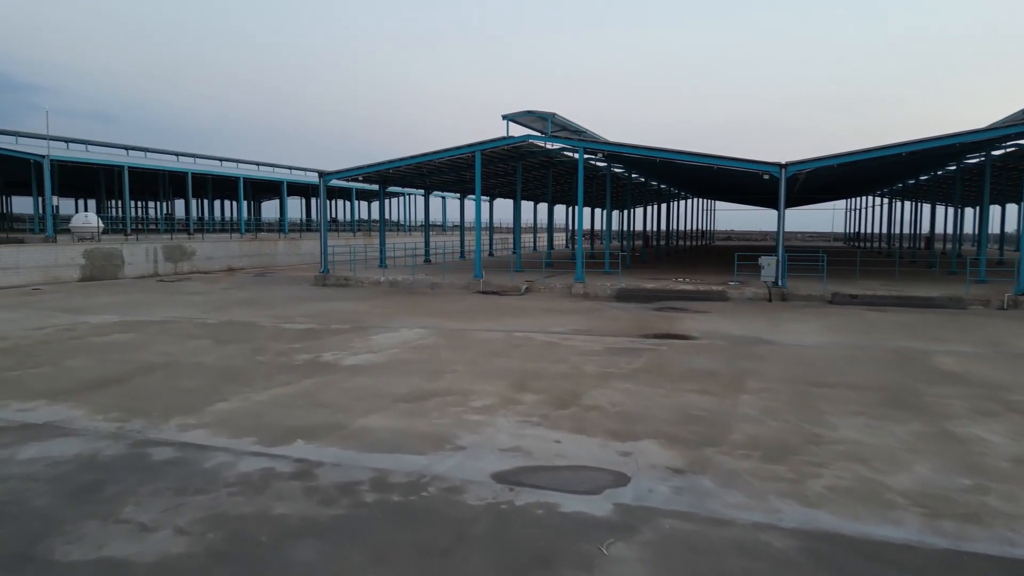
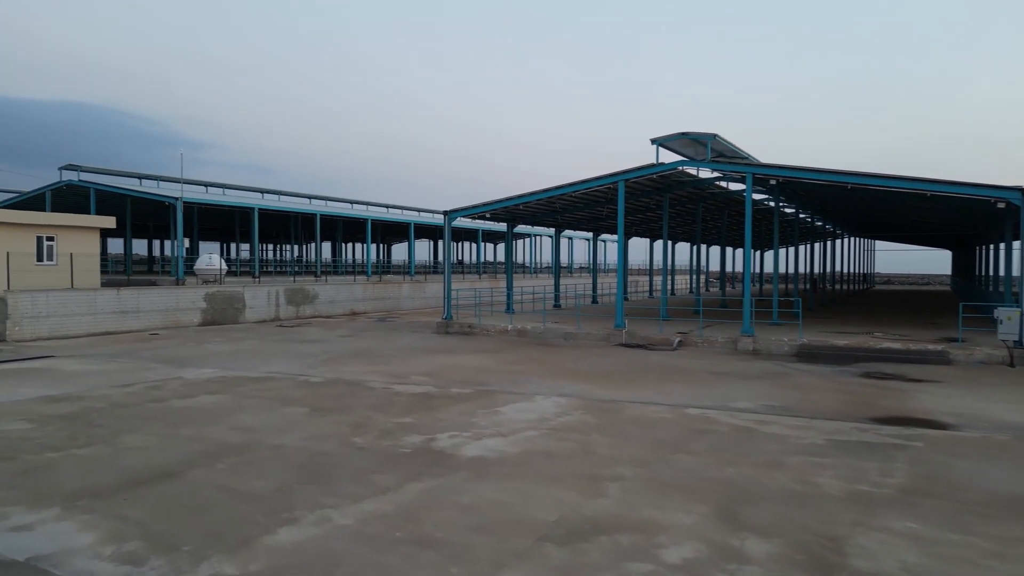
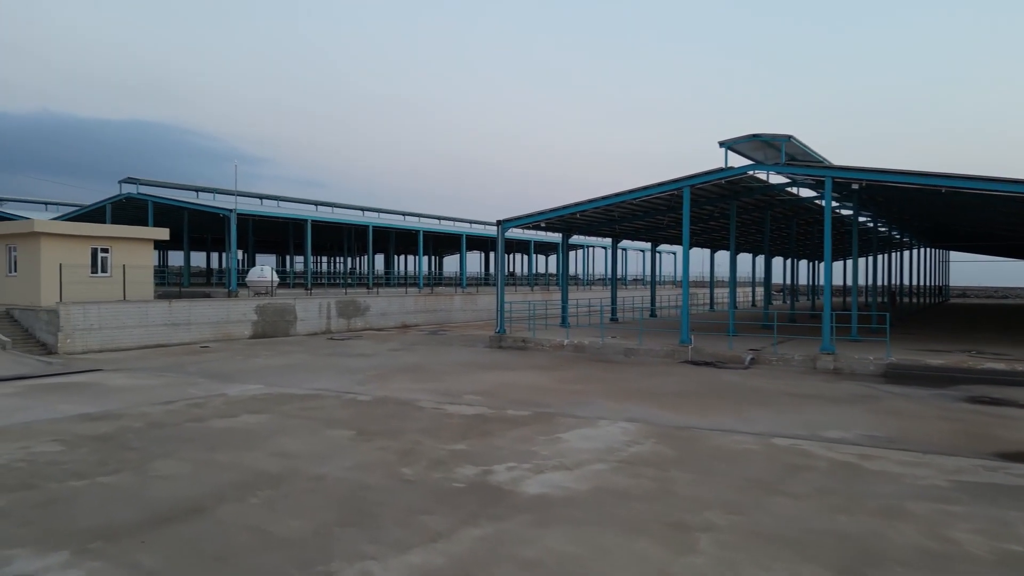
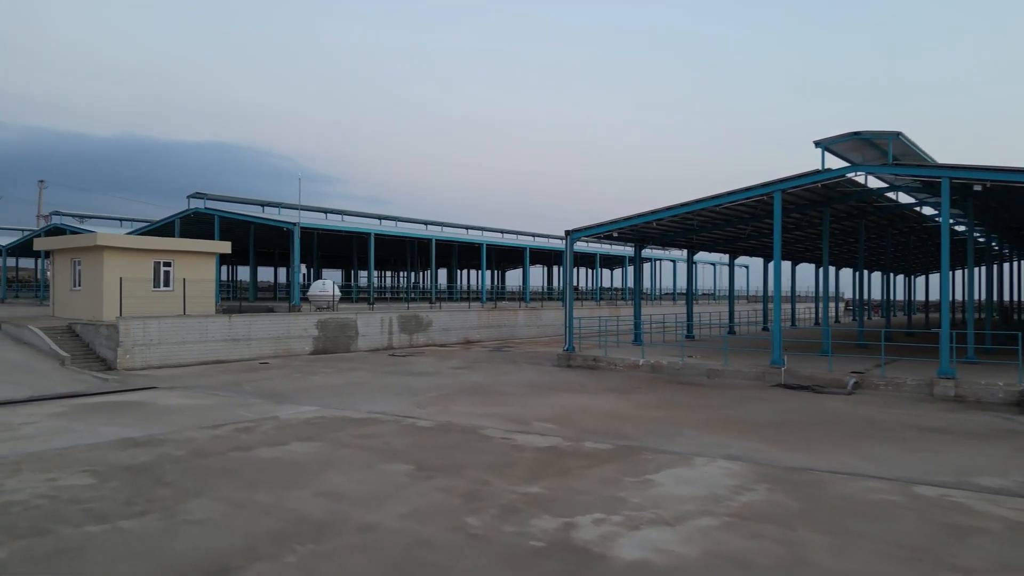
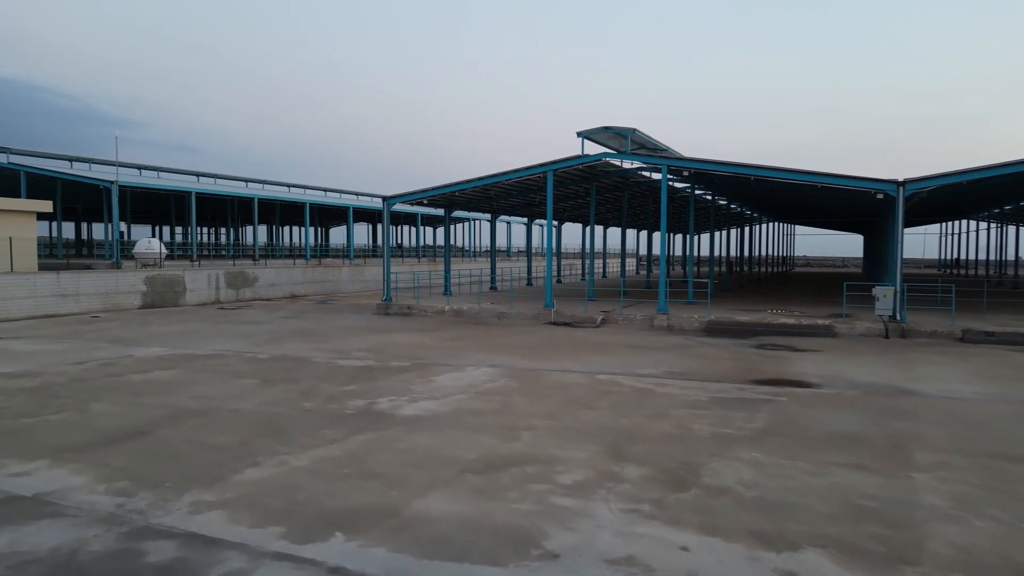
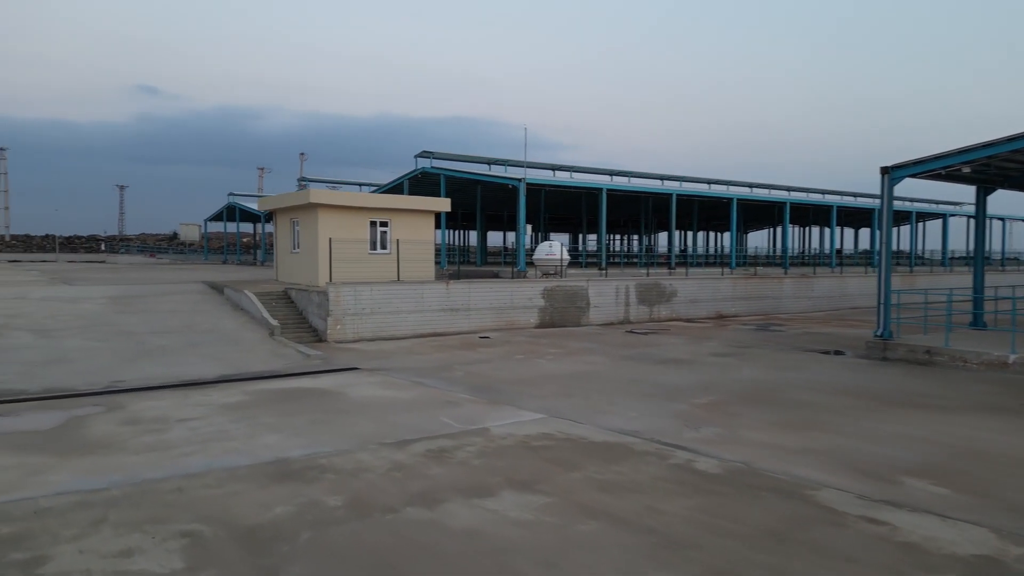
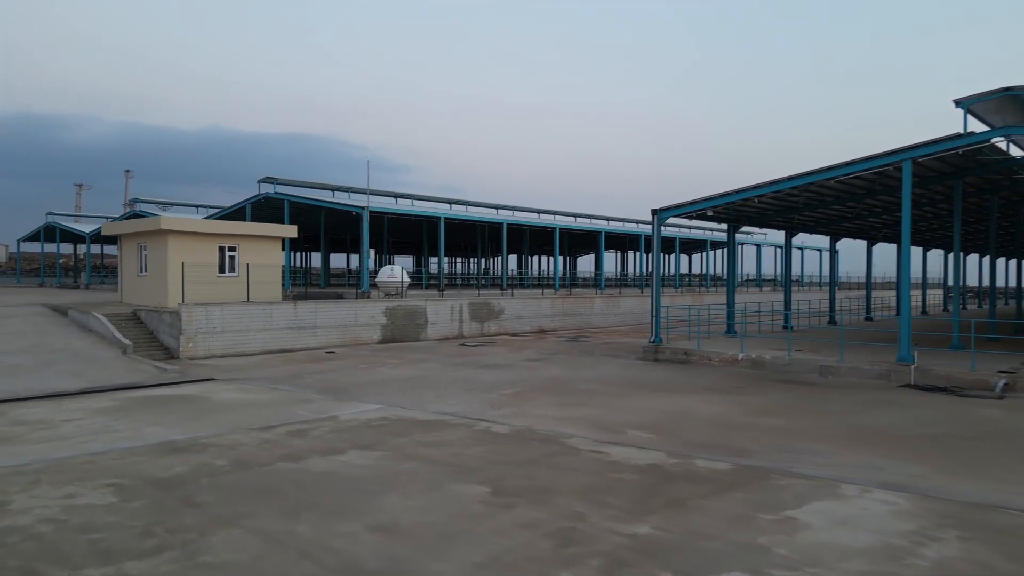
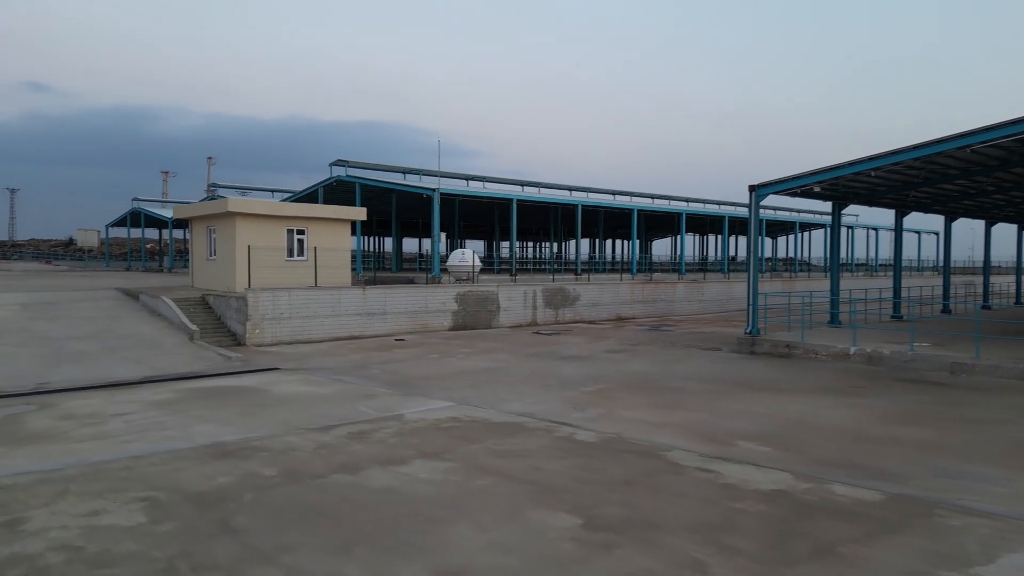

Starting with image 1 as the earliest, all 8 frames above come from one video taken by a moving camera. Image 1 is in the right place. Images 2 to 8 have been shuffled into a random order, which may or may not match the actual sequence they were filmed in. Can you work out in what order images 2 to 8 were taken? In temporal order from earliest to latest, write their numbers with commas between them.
5, 2, 3, 4, 7, 8, 6
